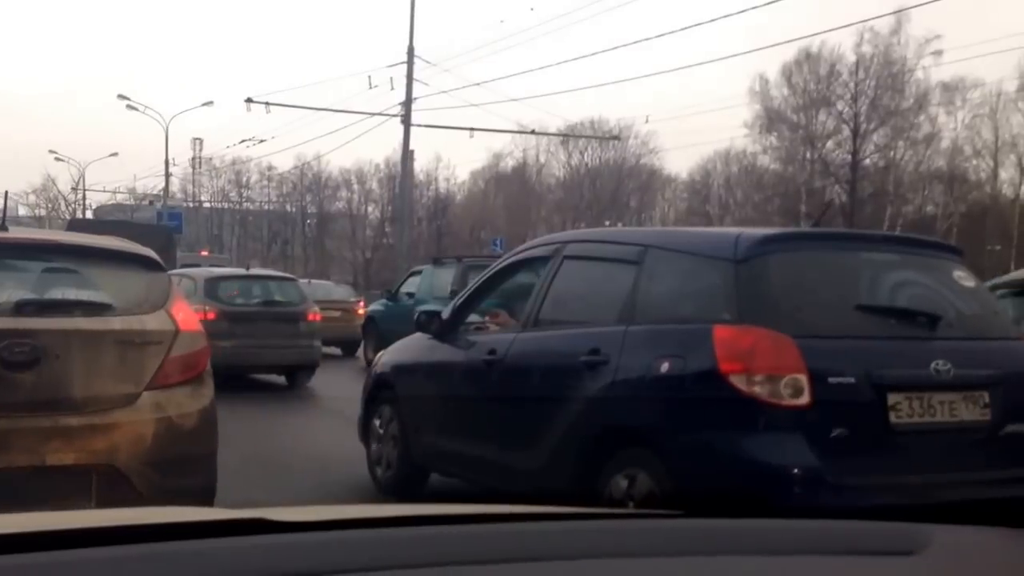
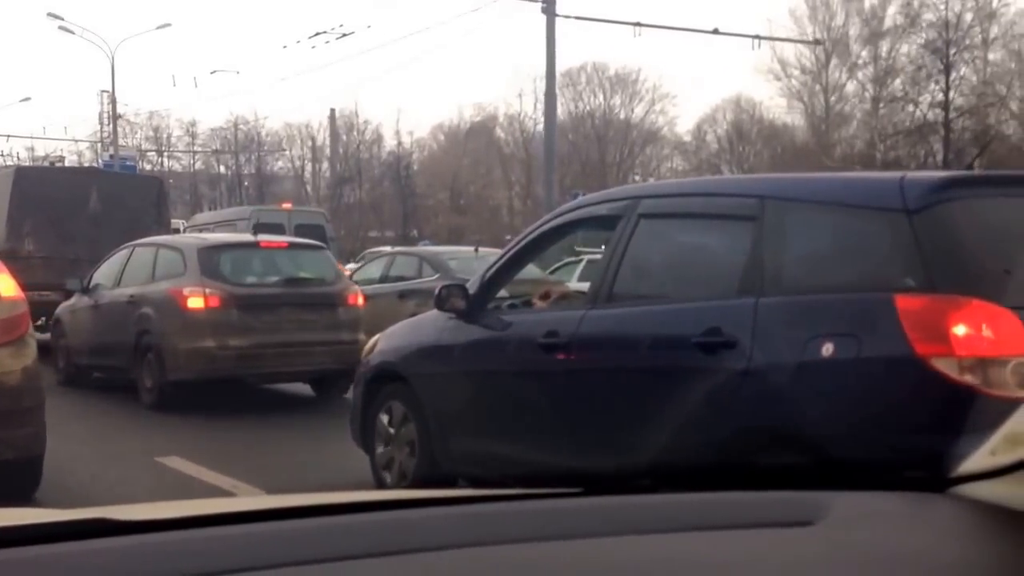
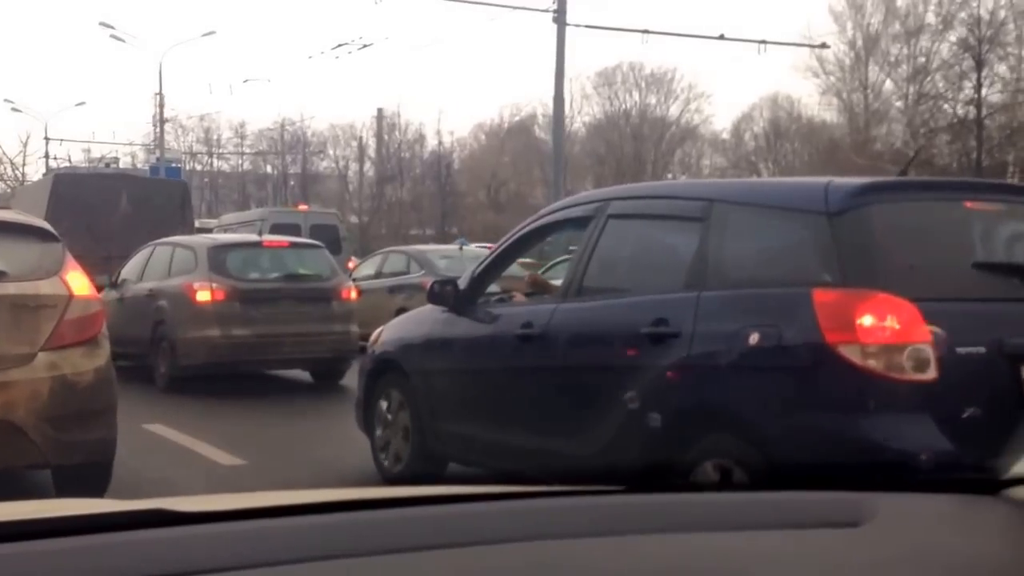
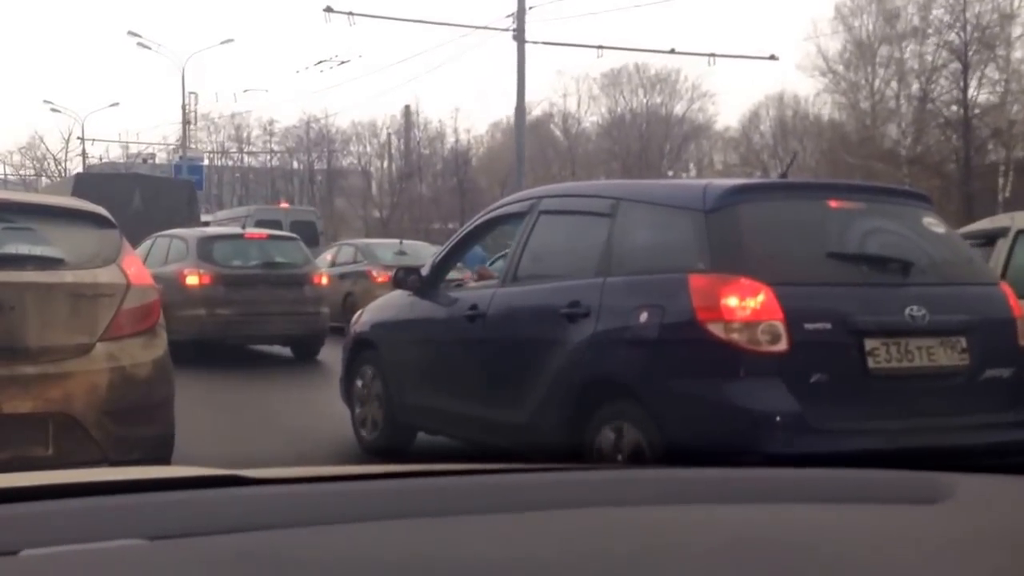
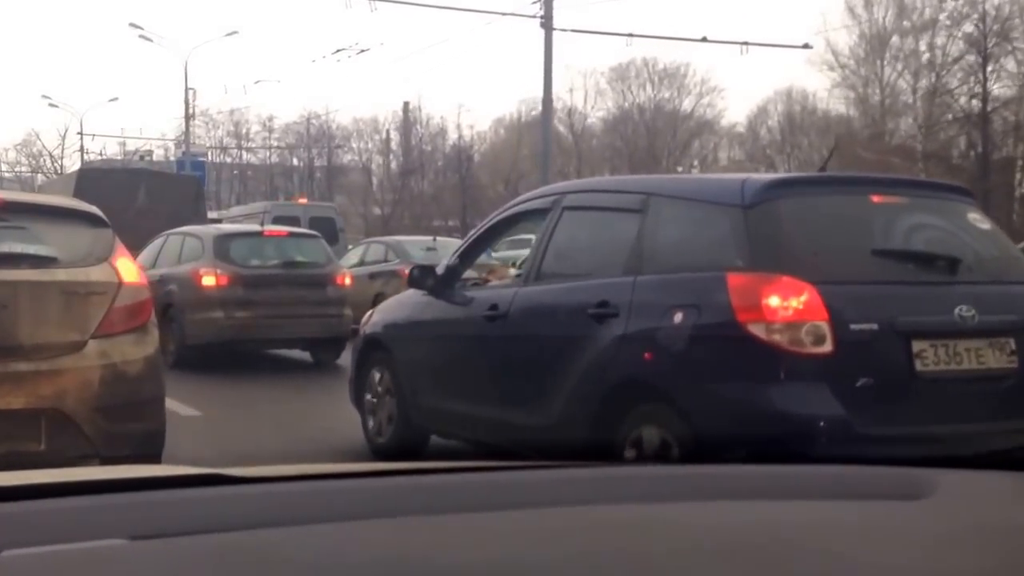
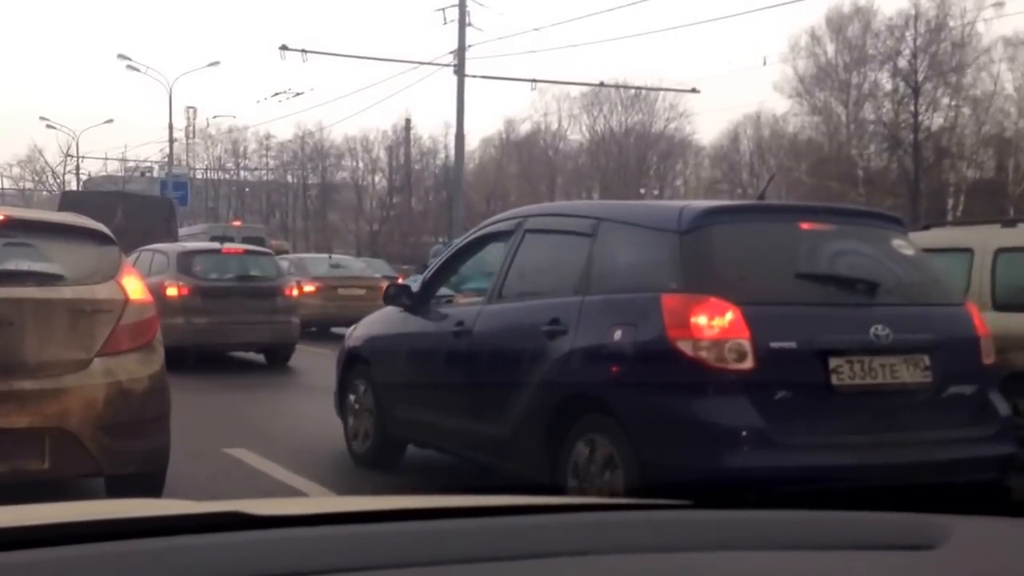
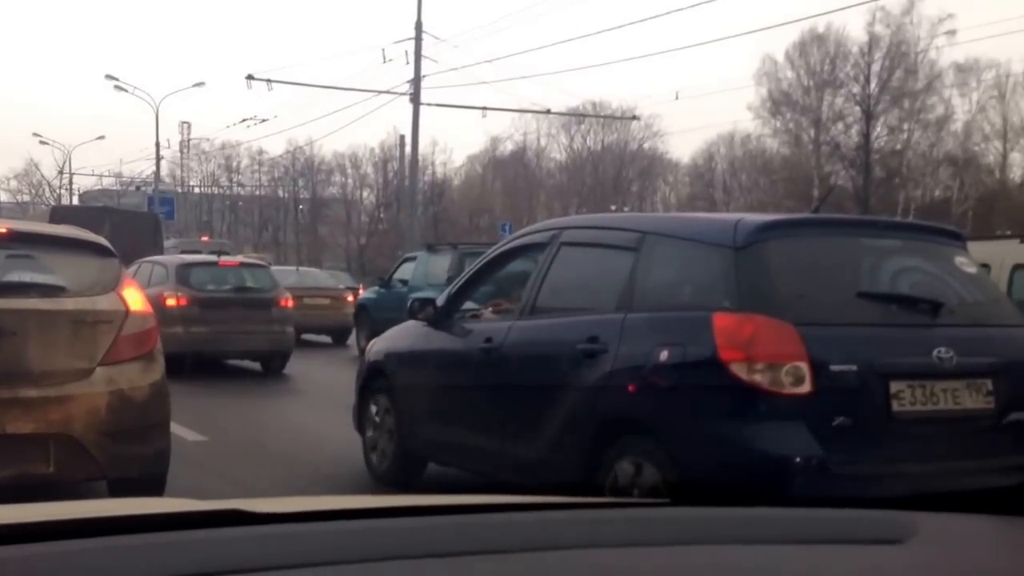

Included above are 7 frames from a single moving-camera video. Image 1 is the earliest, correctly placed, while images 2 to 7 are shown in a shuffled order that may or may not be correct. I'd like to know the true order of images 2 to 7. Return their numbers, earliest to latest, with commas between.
7, 6, 4, 5, 3, 2
